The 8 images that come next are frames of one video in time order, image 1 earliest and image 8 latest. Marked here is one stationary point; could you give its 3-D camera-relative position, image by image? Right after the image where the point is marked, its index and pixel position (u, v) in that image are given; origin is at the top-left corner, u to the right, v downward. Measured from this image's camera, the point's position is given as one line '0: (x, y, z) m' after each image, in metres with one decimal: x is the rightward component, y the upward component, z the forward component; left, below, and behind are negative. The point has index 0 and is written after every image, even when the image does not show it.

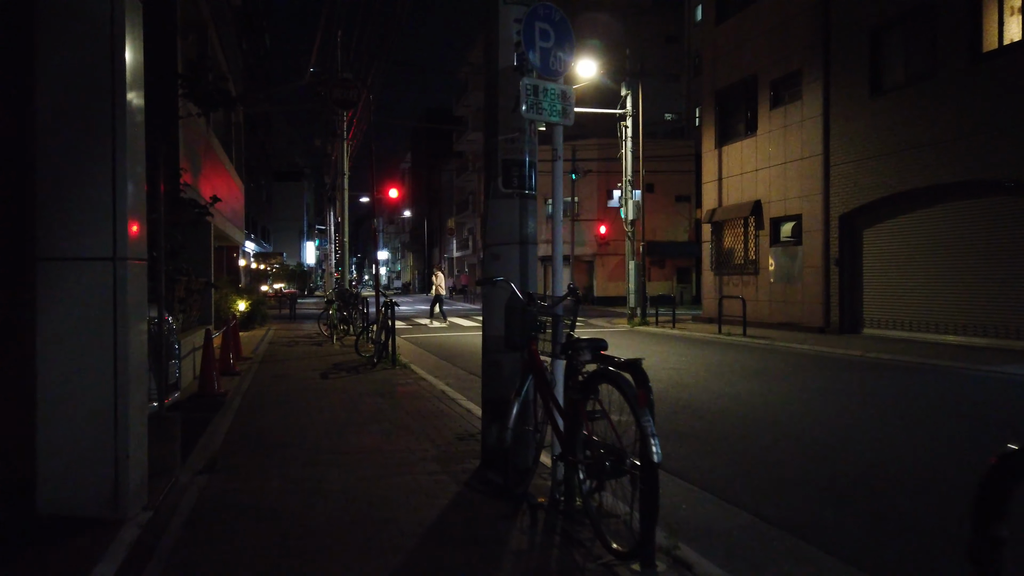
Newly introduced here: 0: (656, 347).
0: (+3.6, -1.4, +18.7) m
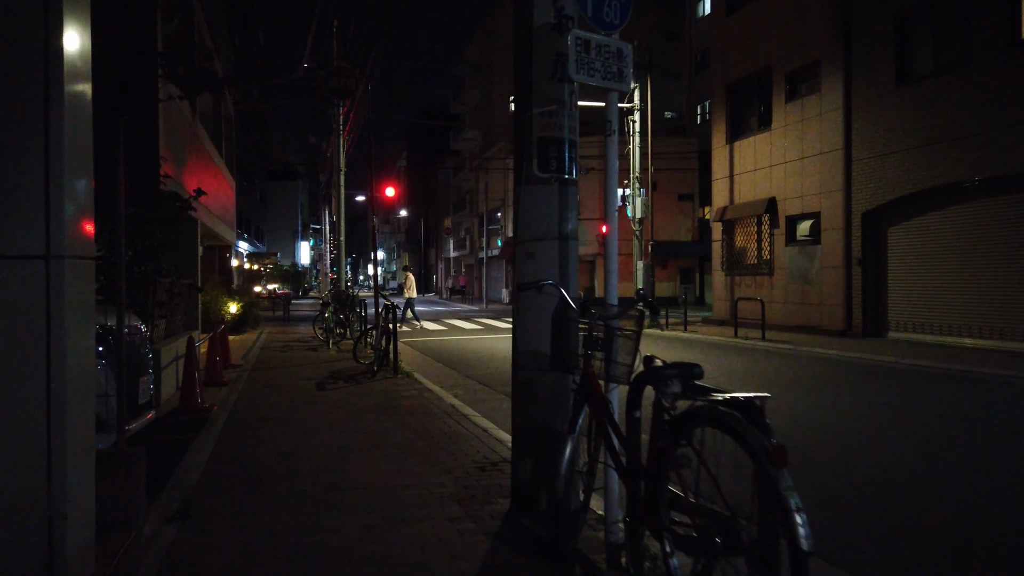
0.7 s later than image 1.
0: (+3.8, -1.4, +17.7) m
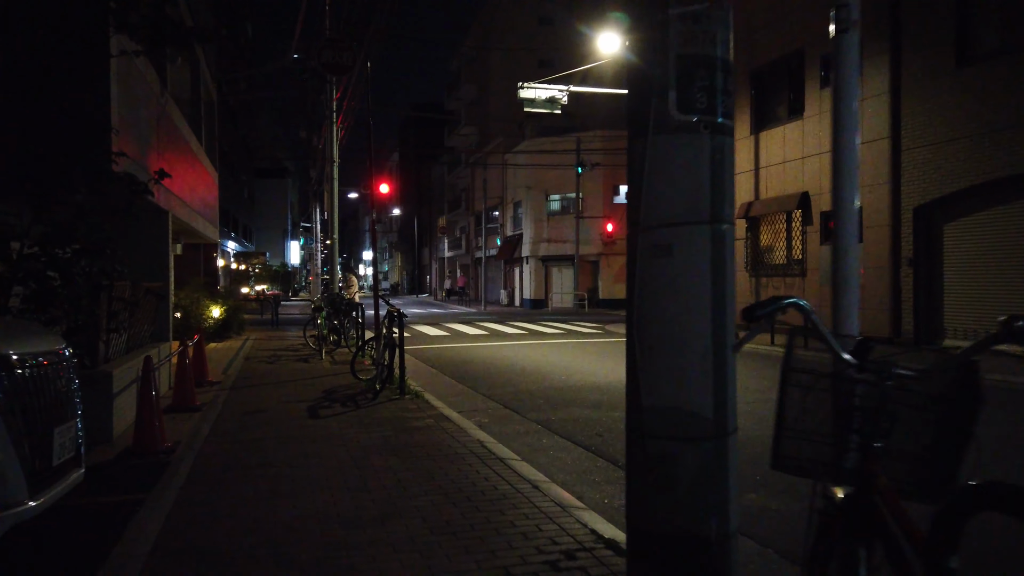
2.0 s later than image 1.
0: (+4.1, -1.5, +15.8) m
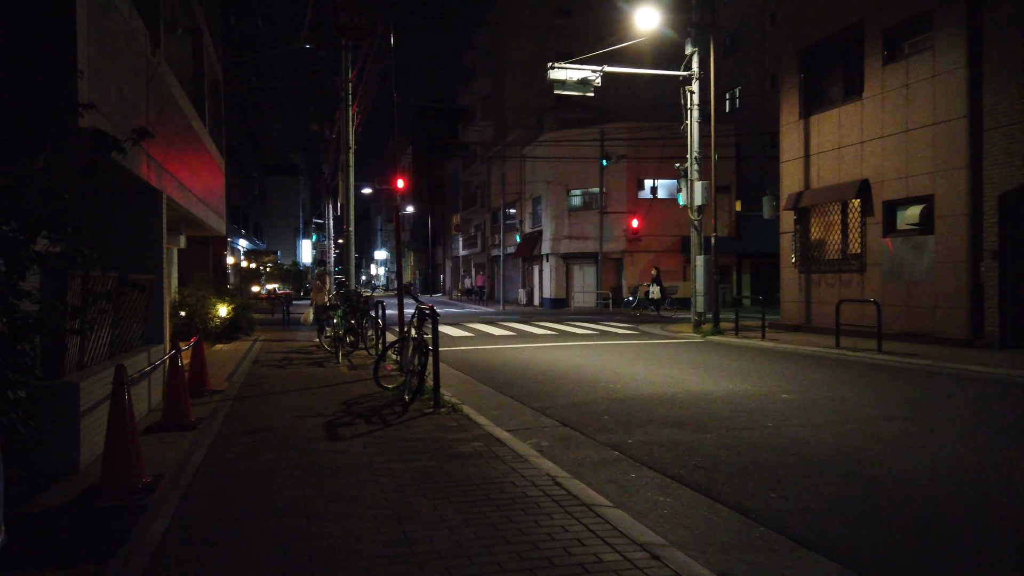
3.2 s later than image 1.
0: (+4.9, -1.4, +14.0) m
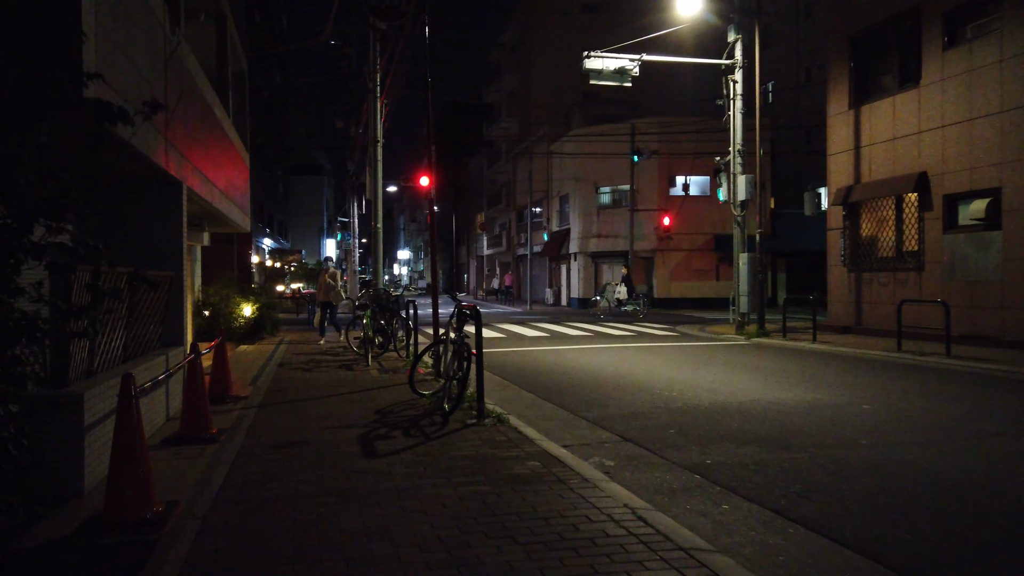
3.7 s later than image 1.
0: (+5.6, -1.4, +12.9) m
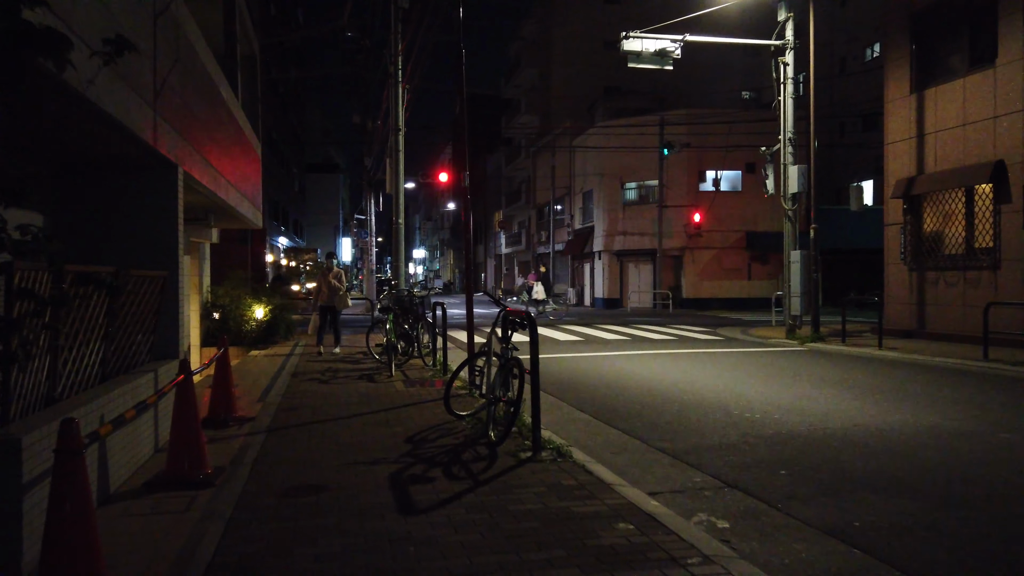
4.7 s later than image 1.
0: (+6.2, -1.4, +11.3) m
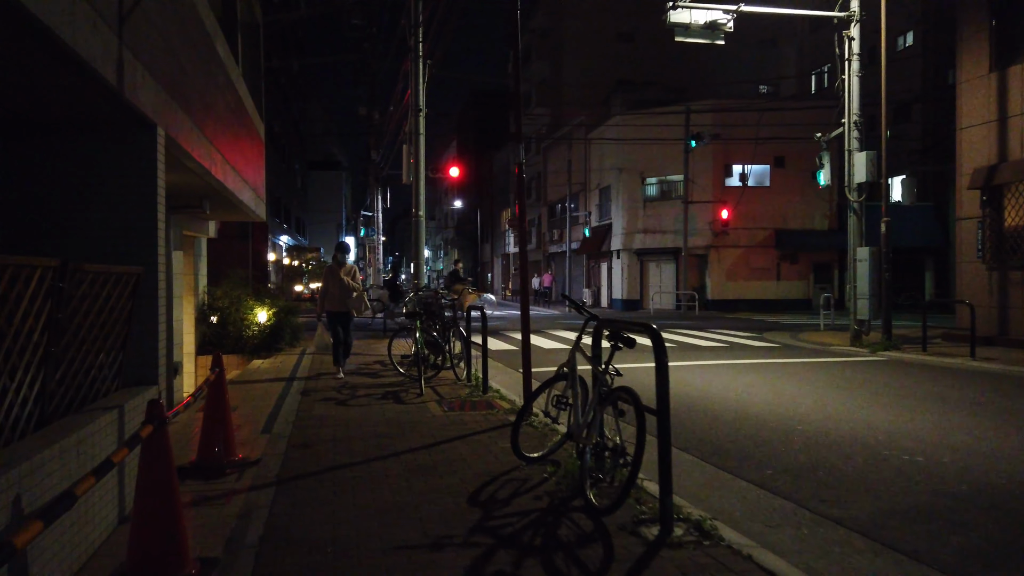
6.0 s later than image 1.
0: (+7.0, -1.4, +9.3) m
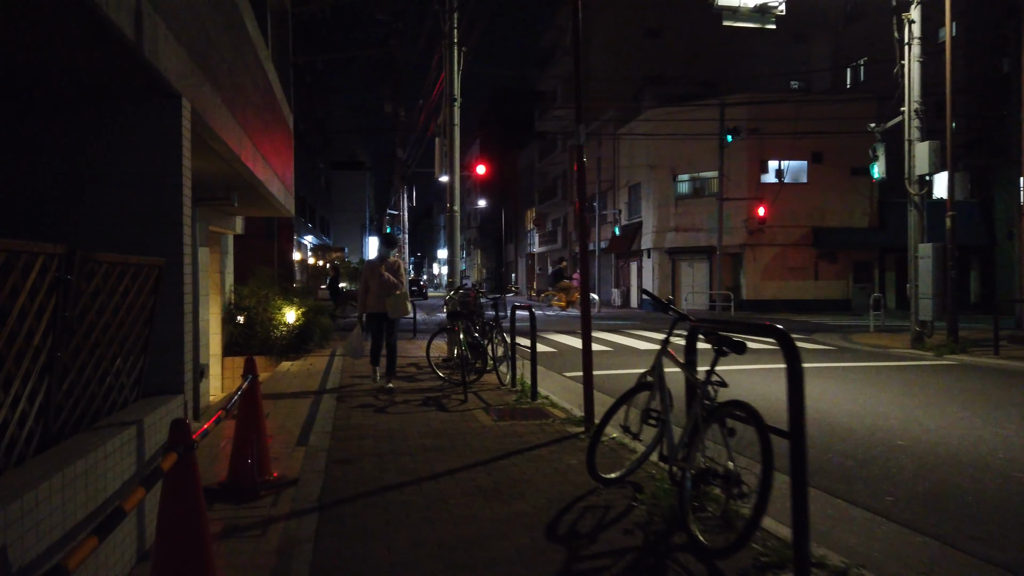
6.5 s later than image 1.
0: (+7.6, -1.4, +8.3) m
